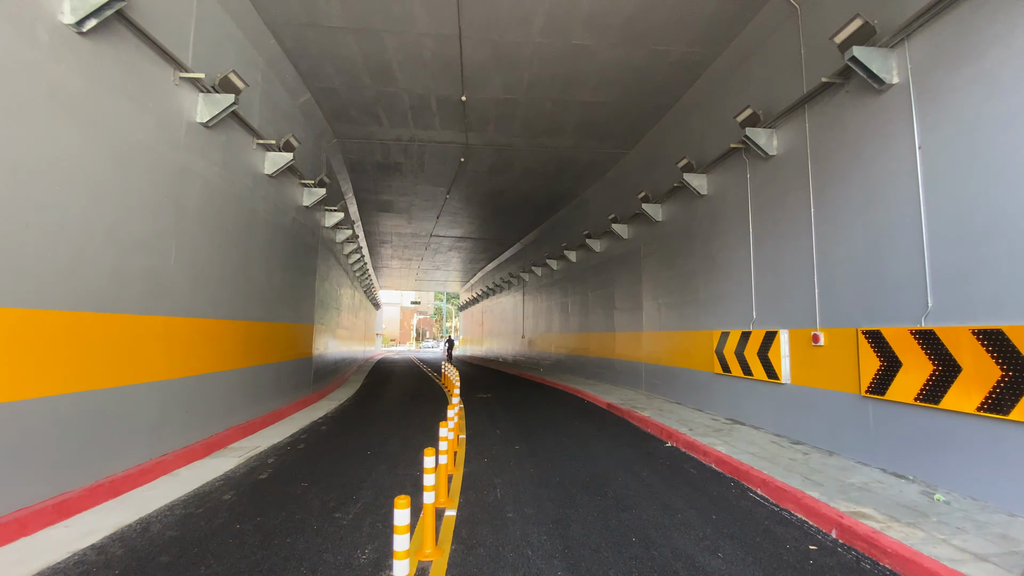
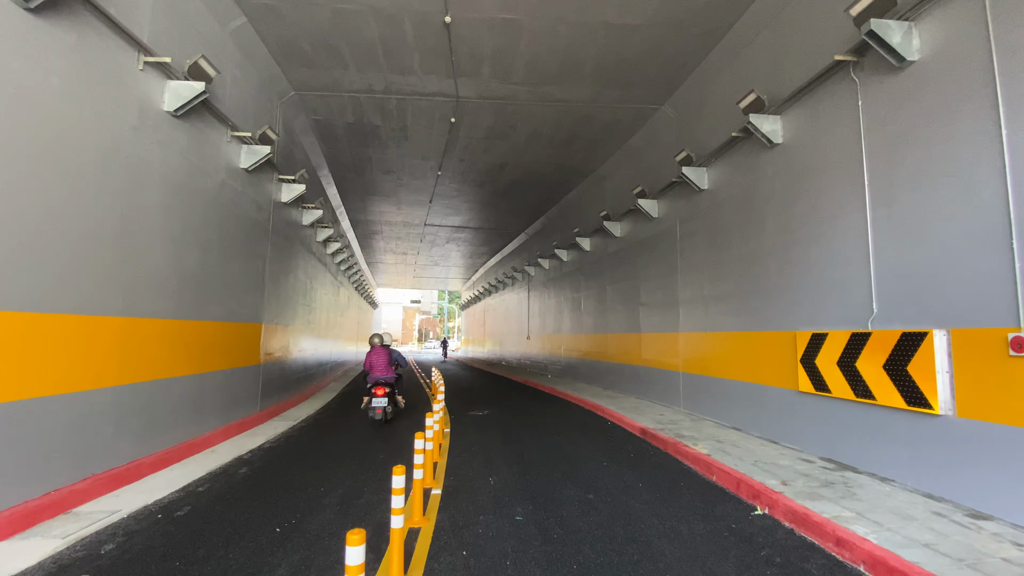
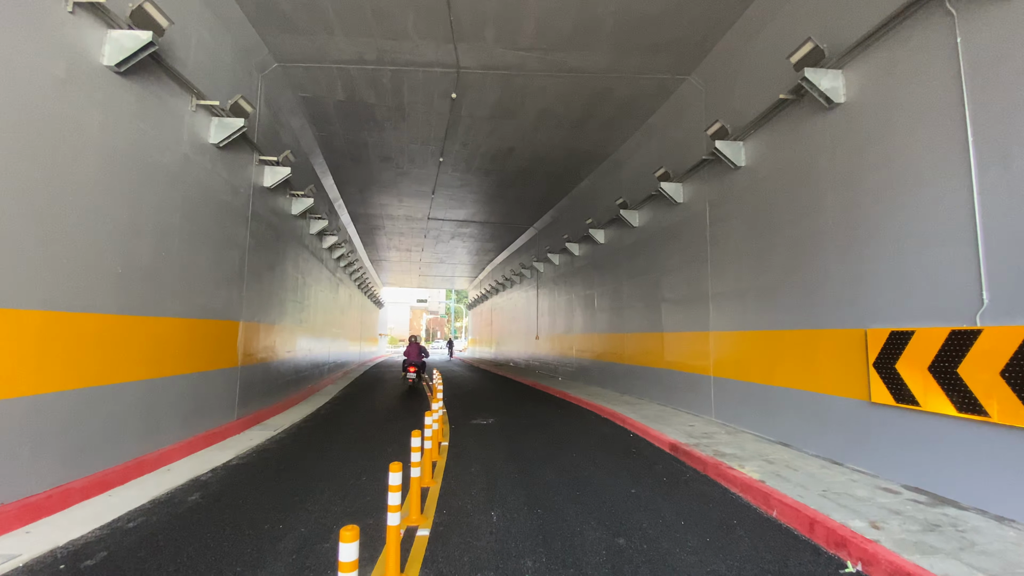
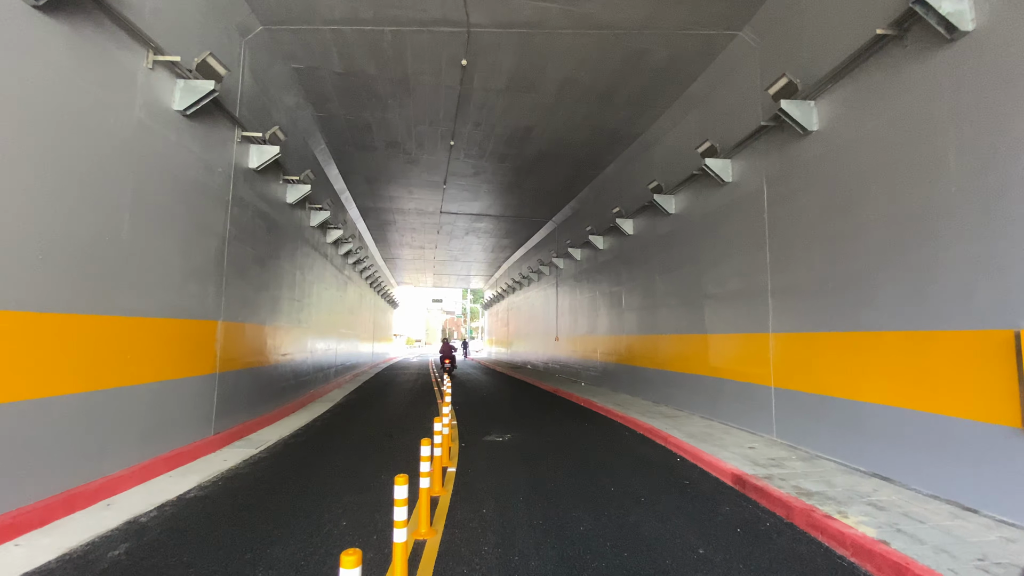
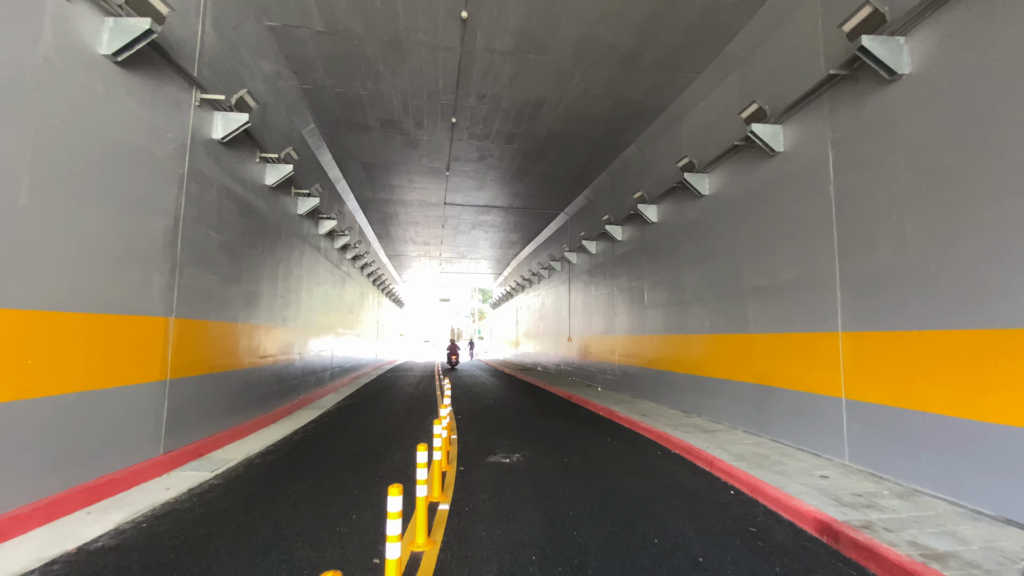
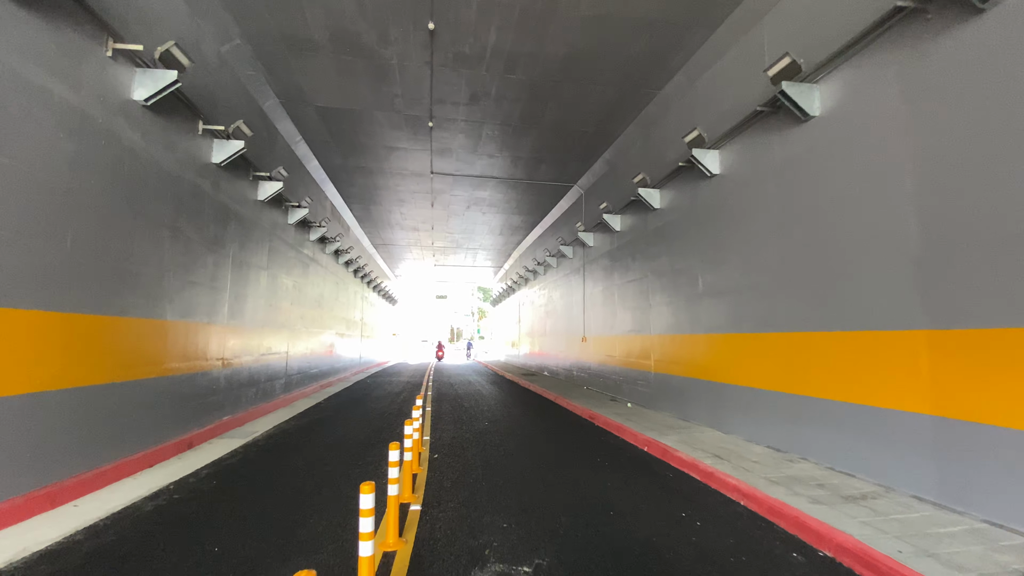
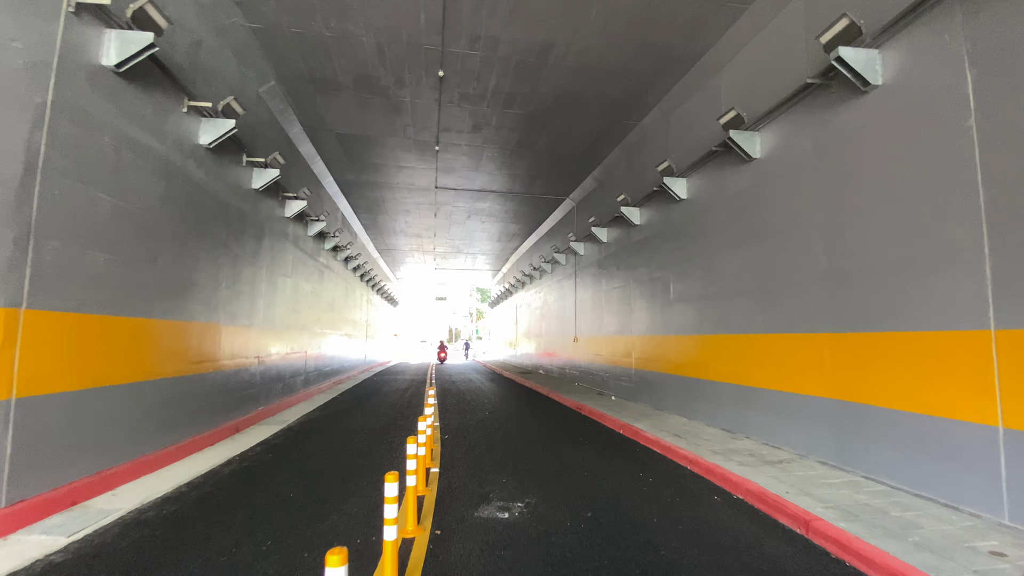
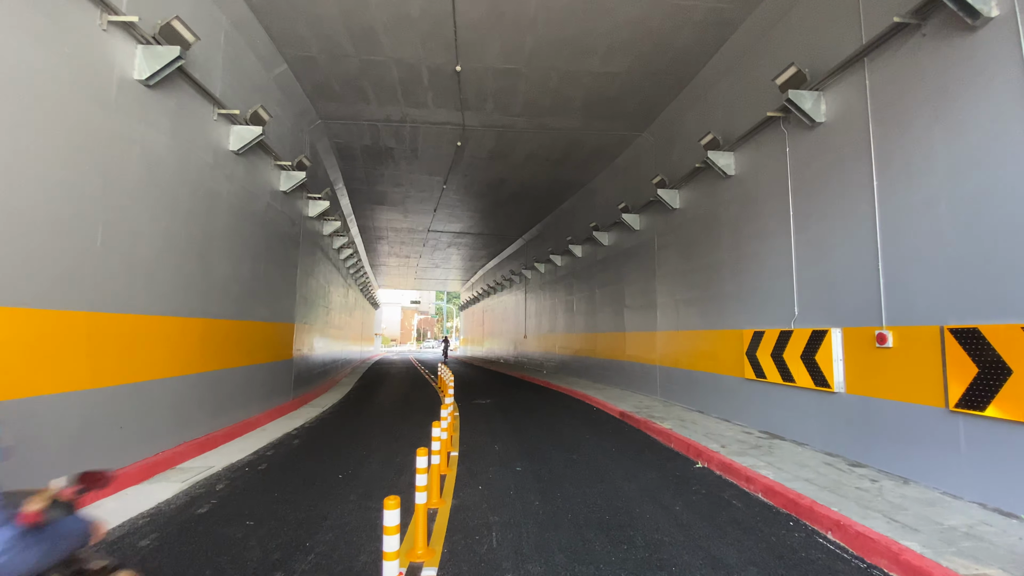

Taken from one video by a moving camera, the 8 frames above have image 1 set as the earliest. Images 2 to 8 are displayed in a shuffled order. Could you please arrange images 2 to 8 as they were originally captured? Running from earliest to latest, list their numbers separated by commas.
8, 2, 3, 4, 5, 7, 6
